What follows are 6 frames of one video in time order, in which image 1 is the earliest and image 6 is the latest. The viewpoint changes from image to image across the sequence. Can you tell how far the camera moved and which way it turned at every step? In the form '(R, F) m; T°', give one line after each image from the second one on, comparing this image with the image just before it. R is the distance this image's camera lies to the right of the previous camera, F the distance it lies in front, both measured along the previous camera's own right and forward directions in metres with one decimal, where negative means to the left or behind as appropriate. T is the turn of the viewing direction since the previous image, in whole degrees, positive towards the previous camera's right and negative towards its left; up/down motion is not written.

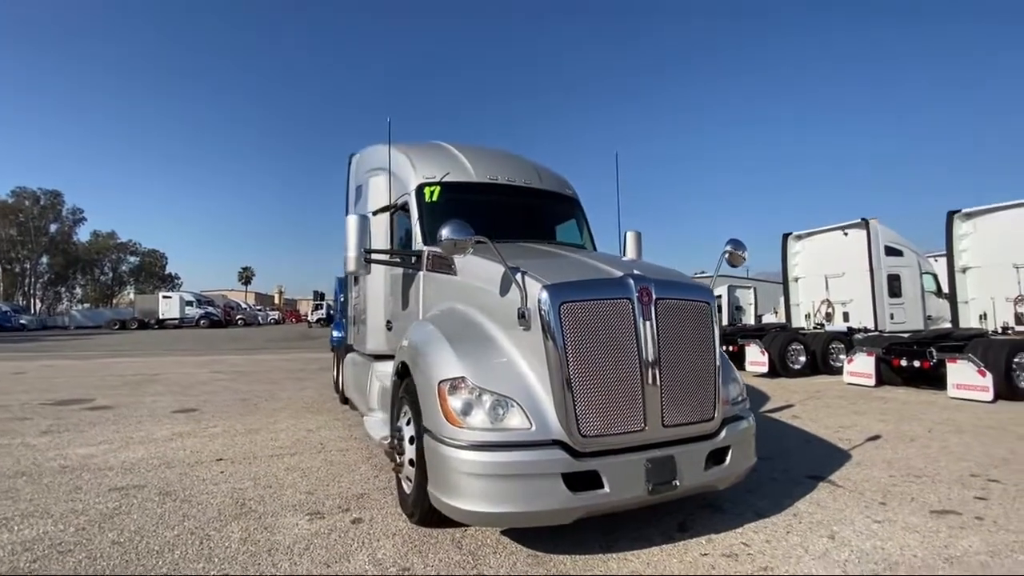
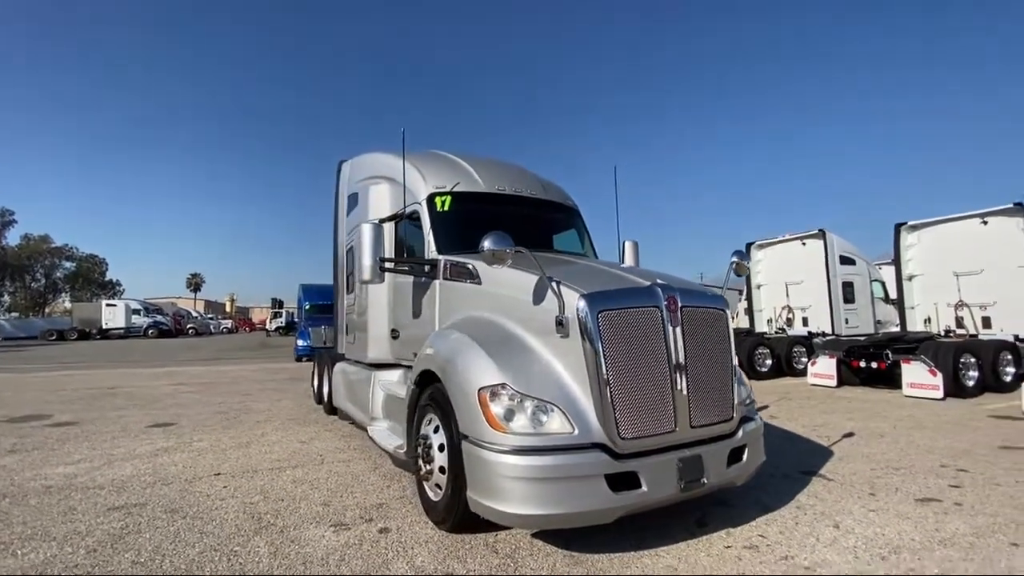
(-0.5, -0.1) m; +5°
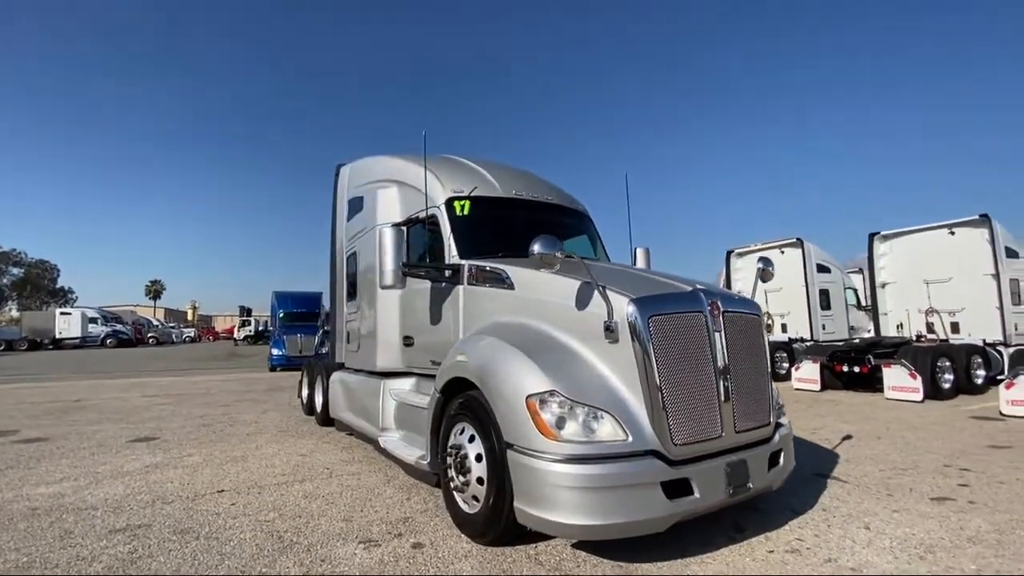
(-0.4, +0.1) m; +4°
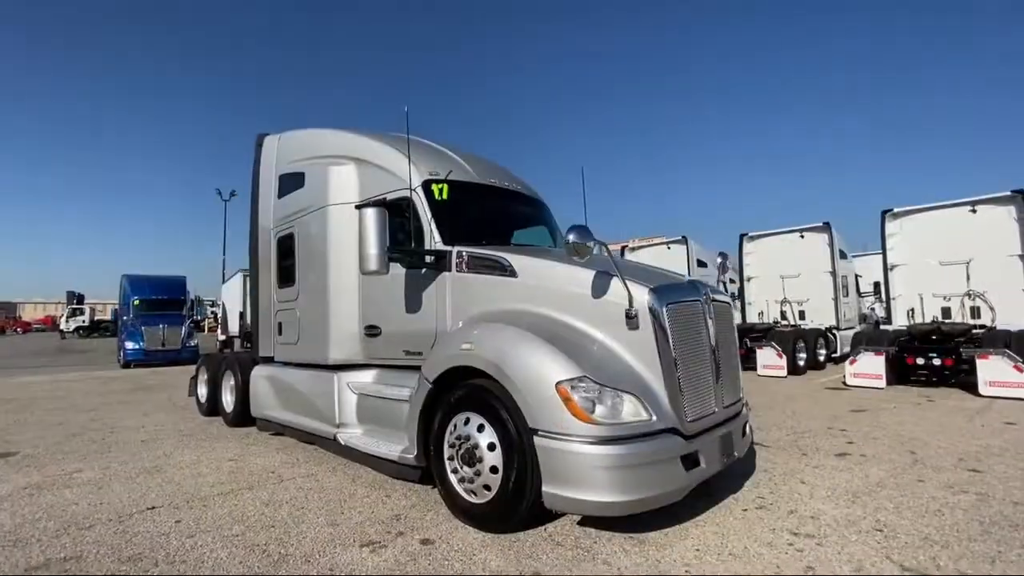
(+0.2, +0.5) m; -1°
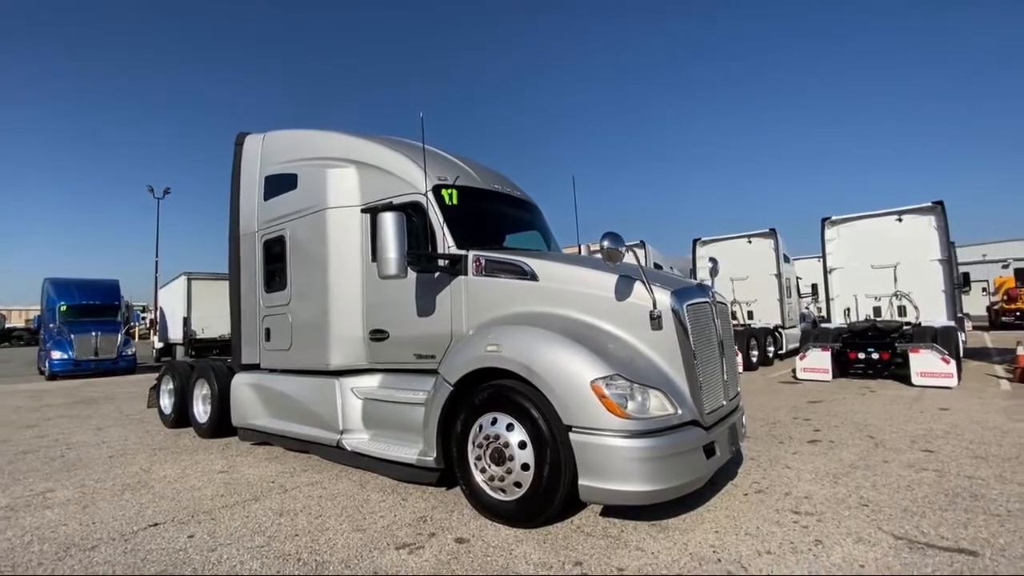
(-0.7, -0.1) m; +7°
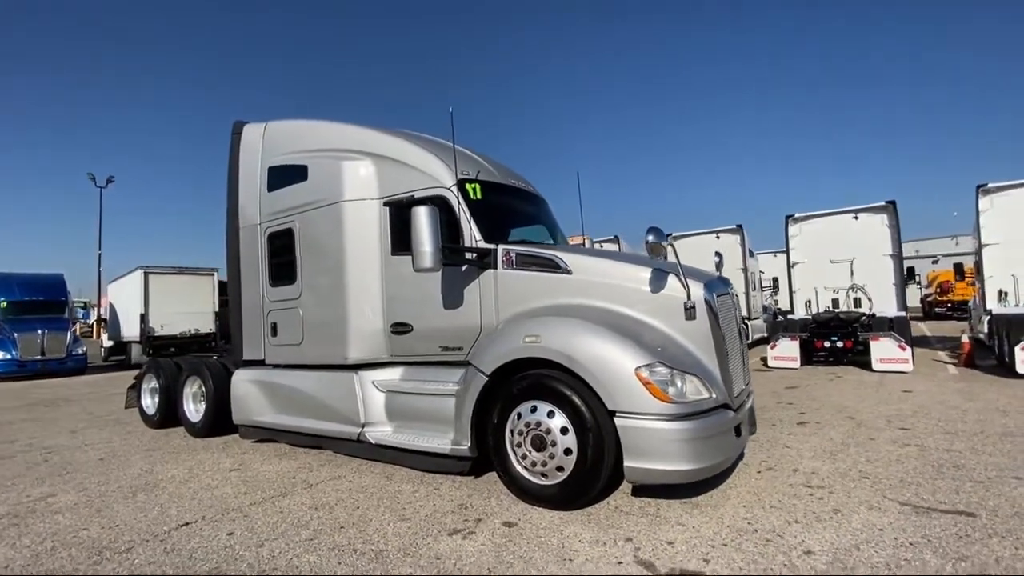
(-0.8, -0.1) m; +6°
